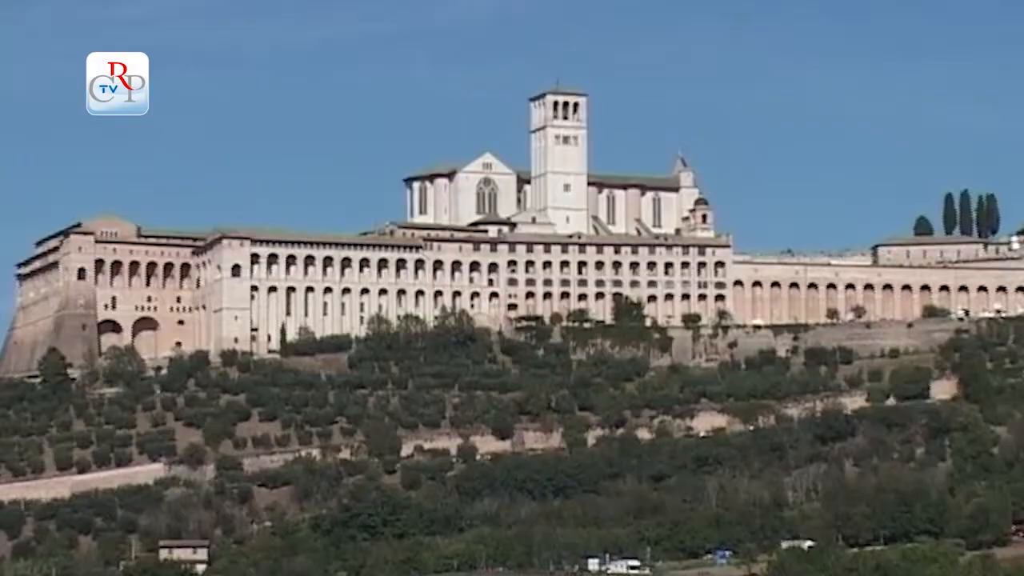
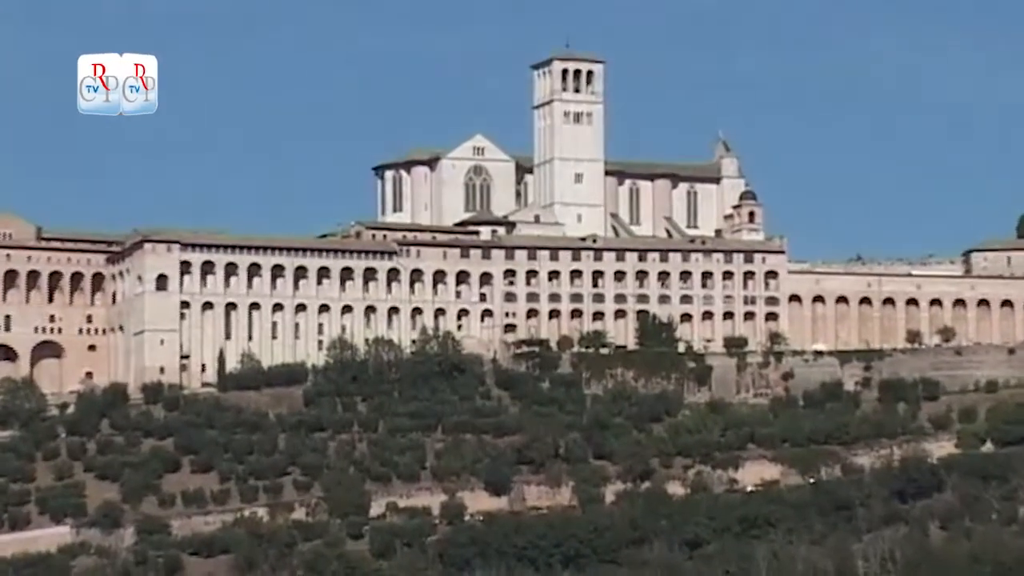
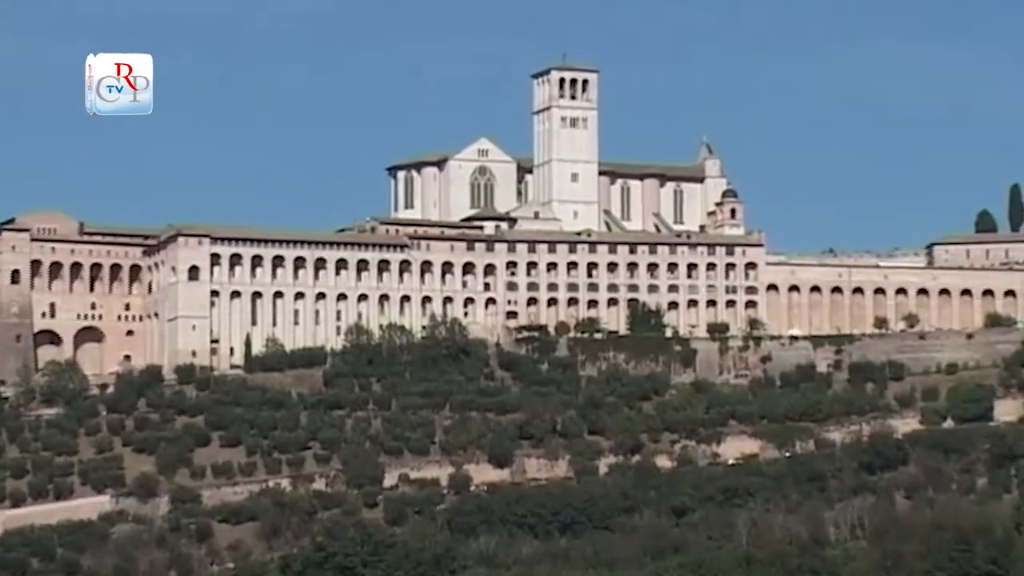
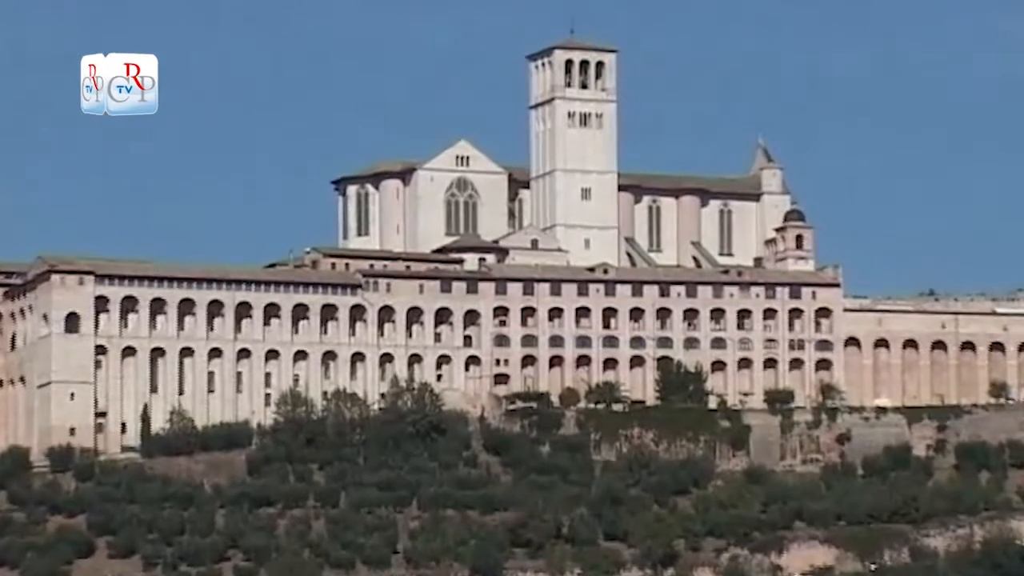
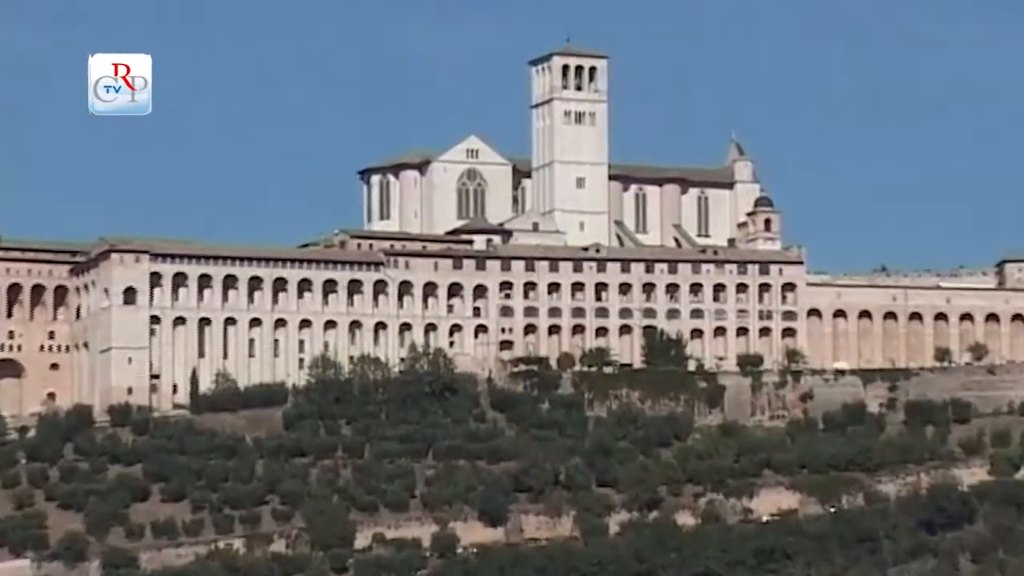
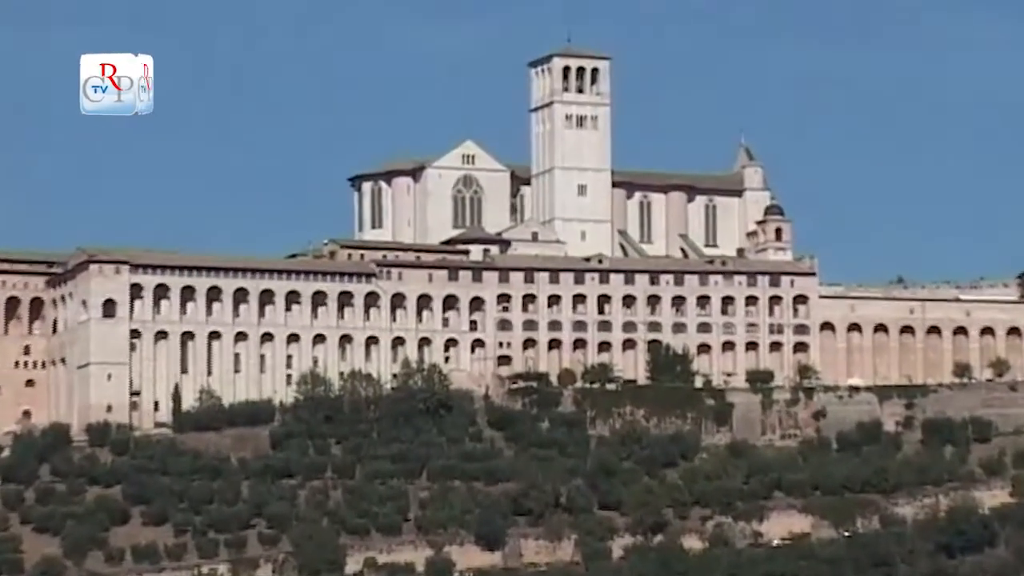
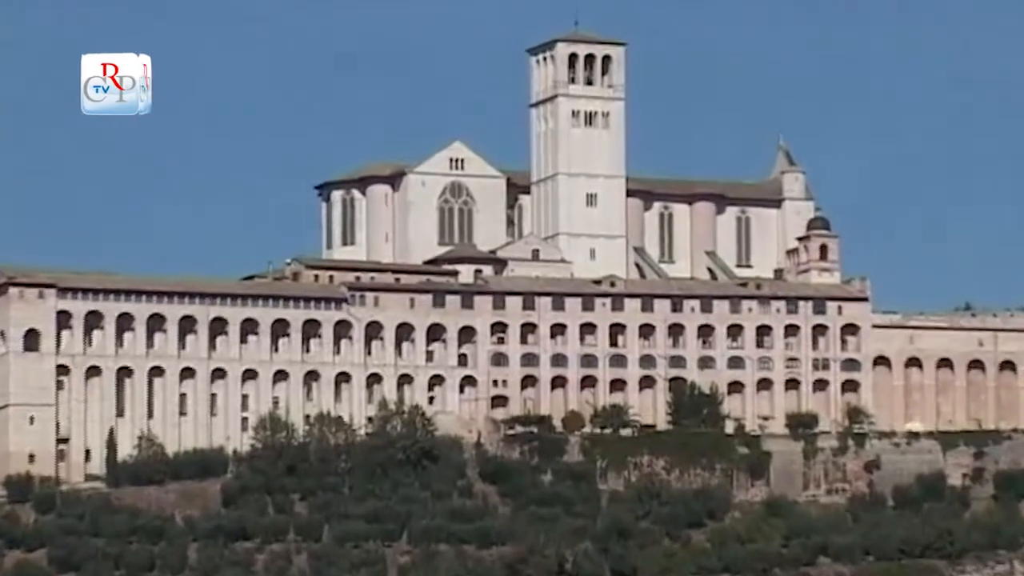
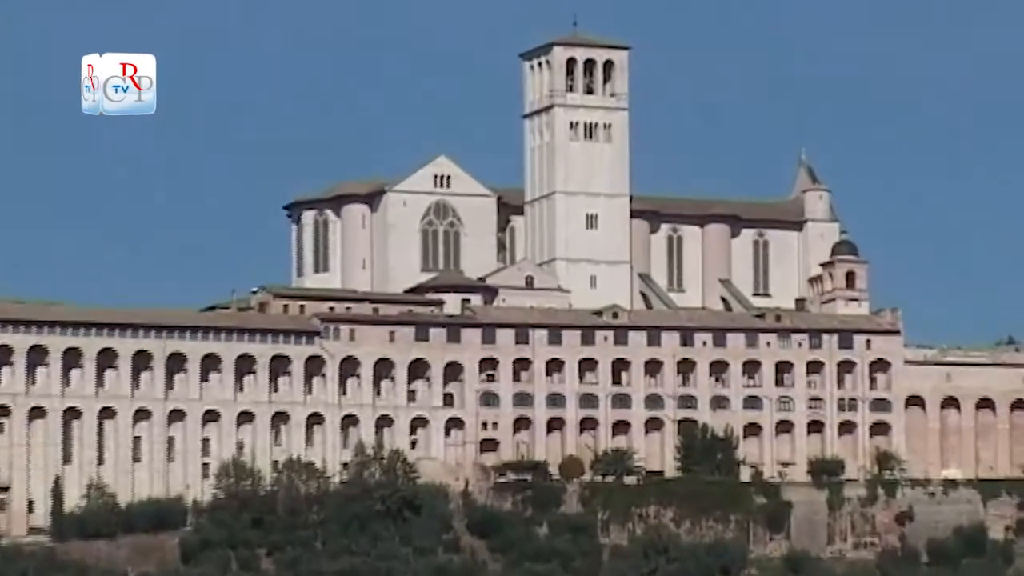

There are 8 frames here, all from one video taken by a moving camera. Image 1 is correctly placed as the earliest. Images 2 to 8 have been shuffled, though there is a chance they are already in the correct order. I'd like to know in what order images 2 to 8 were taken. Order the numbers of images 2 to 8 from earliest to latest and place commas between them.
3, 2, 5, 6, 4, 7, 8
